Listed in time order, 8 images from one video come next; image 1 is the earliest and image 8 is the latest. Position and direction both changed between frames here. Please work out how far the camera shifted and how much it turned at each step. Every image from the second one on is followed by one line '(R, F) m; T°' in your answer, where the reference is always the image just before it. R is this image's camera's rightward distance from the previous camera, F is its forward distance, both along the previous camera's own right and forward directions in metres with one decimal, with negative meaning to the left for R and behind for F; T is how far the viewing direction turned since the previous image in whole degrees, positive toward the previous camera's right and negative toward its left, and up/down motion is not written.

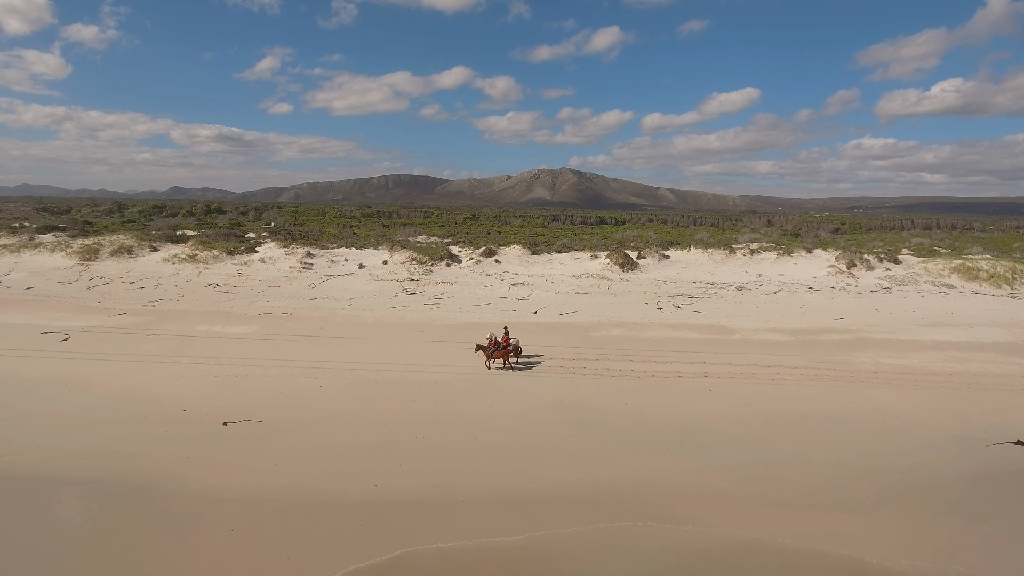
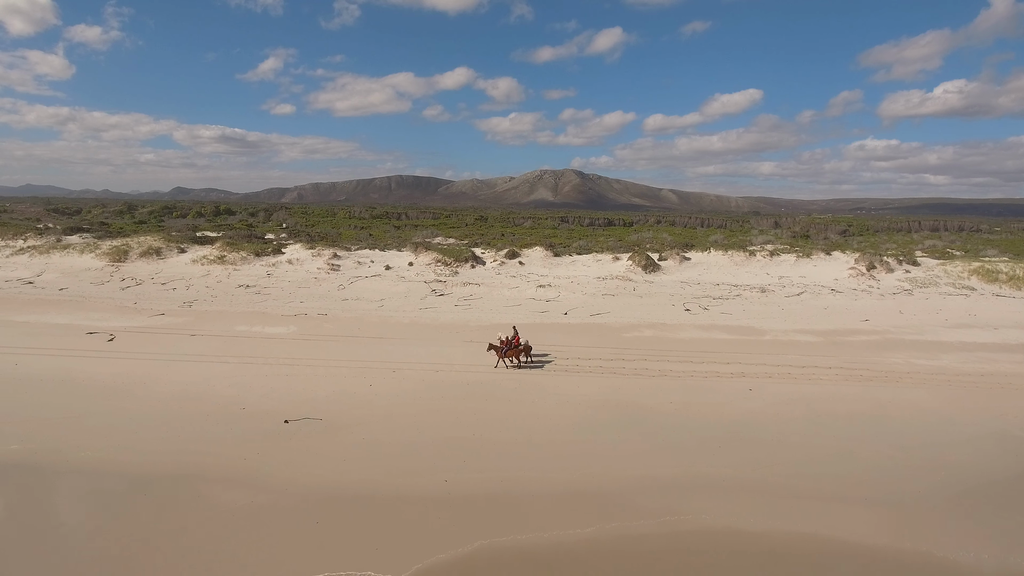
(-0.5, -0.2) m; 0°
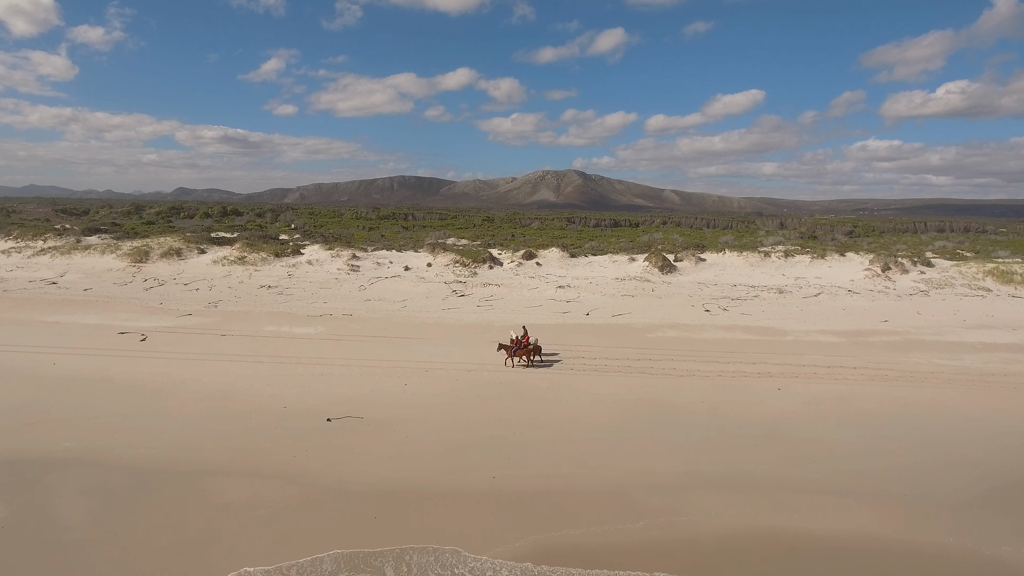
(-0.4, -0.1) m; 0°
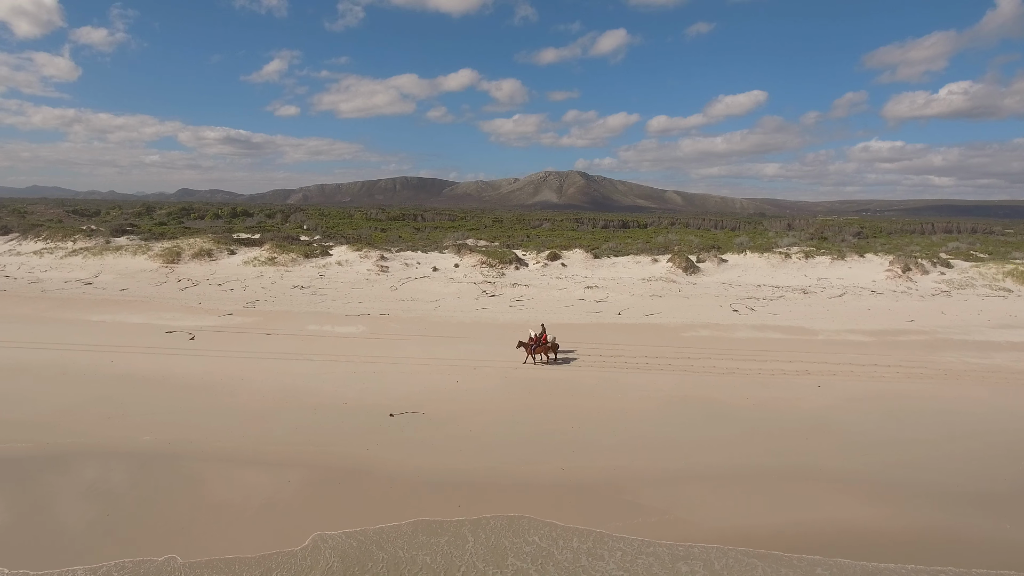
(-0.6, -0.2) m; 0°
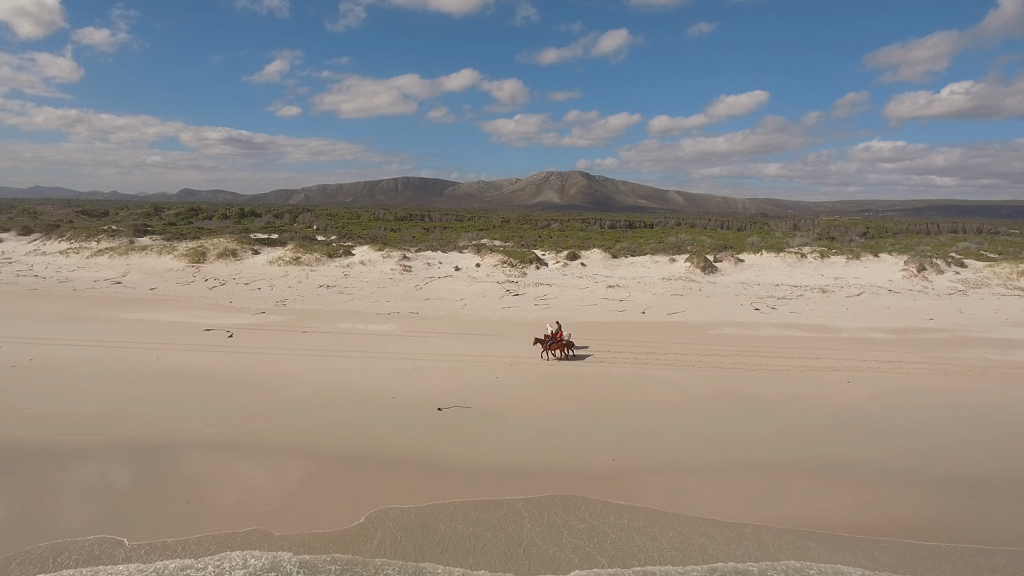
(-0.5, -0.2) m; 0°
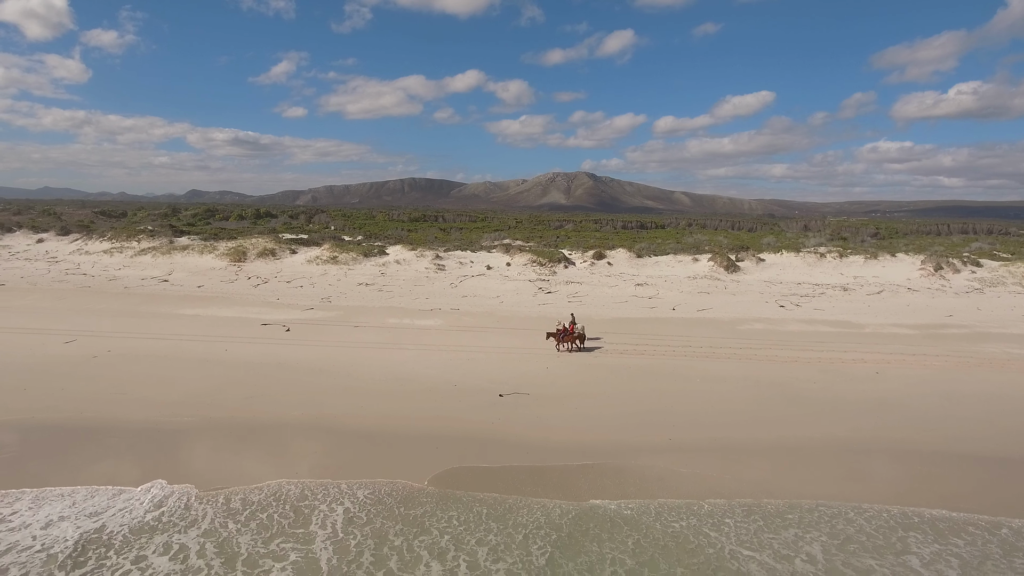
(-0.6, -0.6) m; 0°
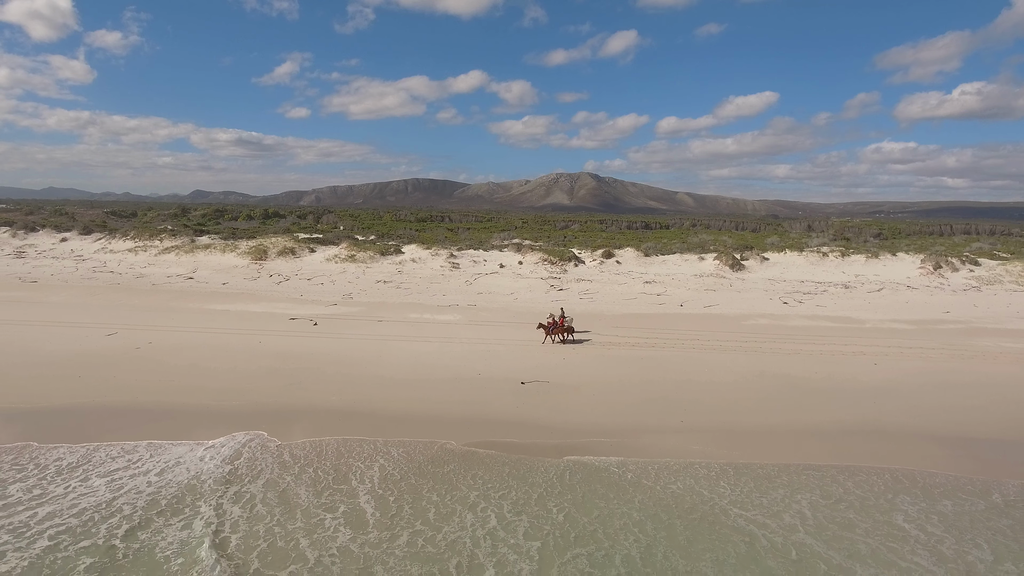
(-0.2, -0.6) m; 0°
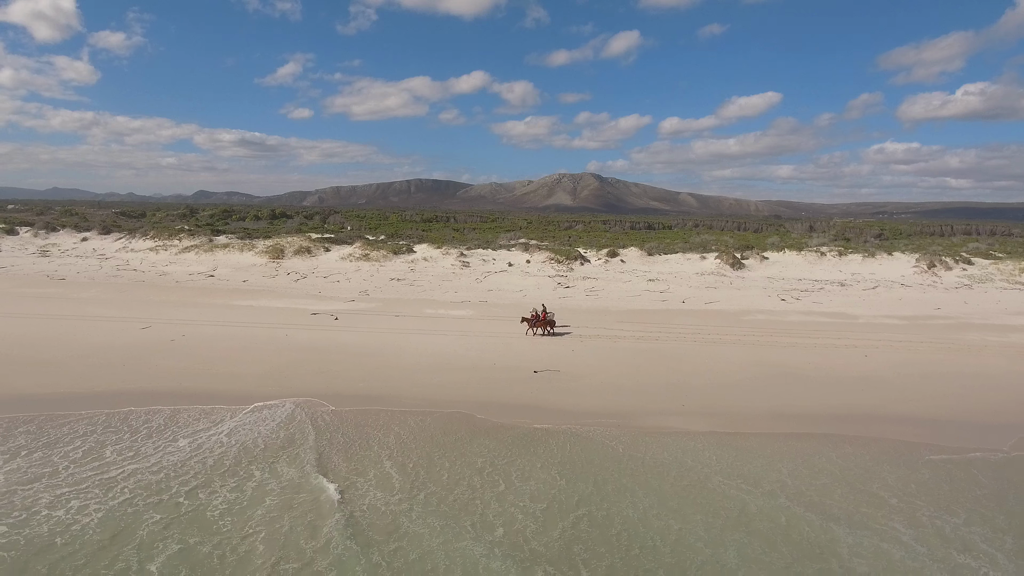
(-0.2, -0.6) m; 0°
